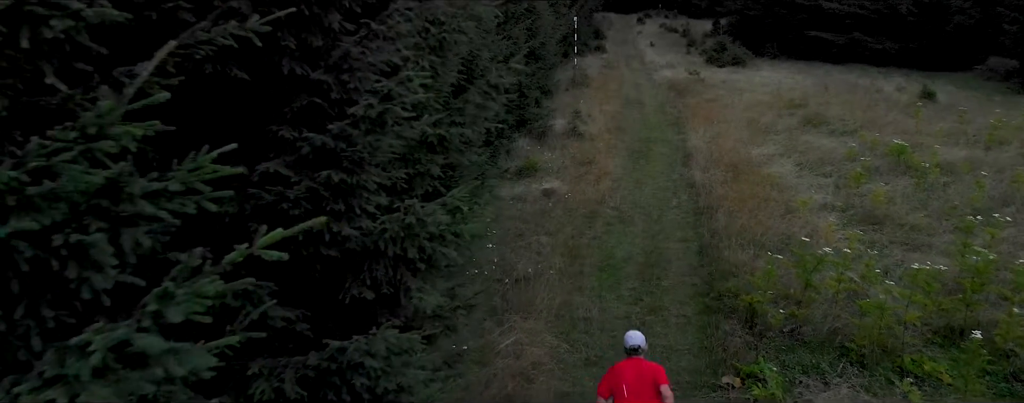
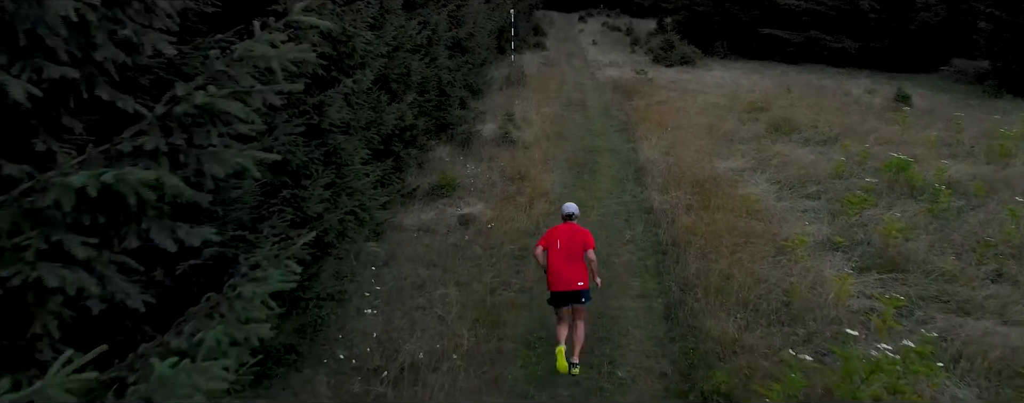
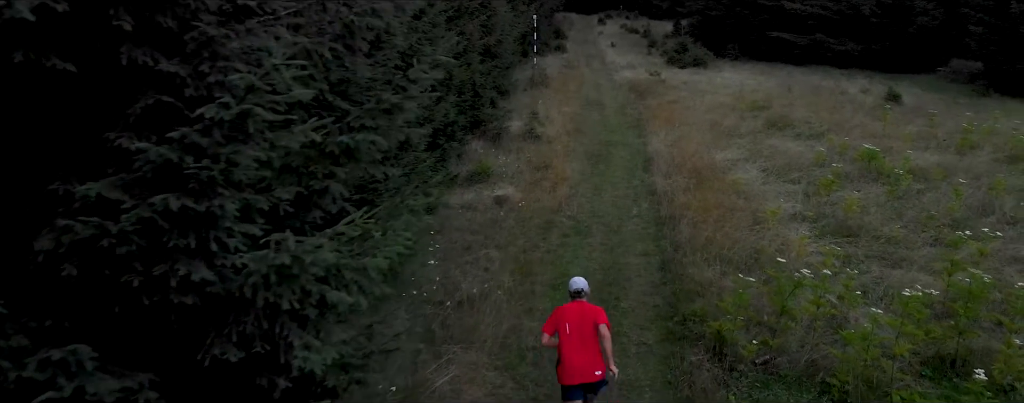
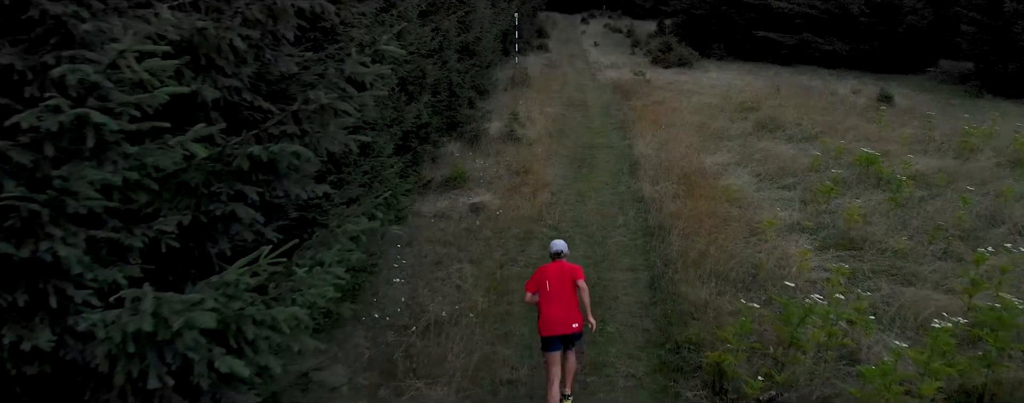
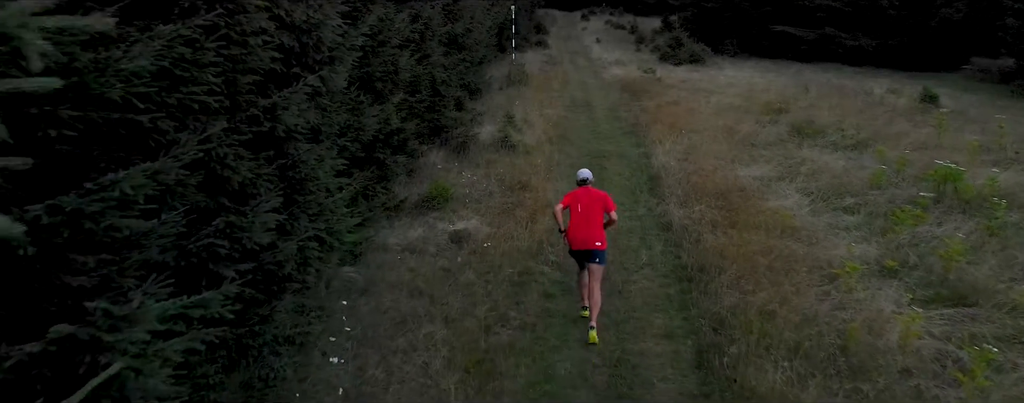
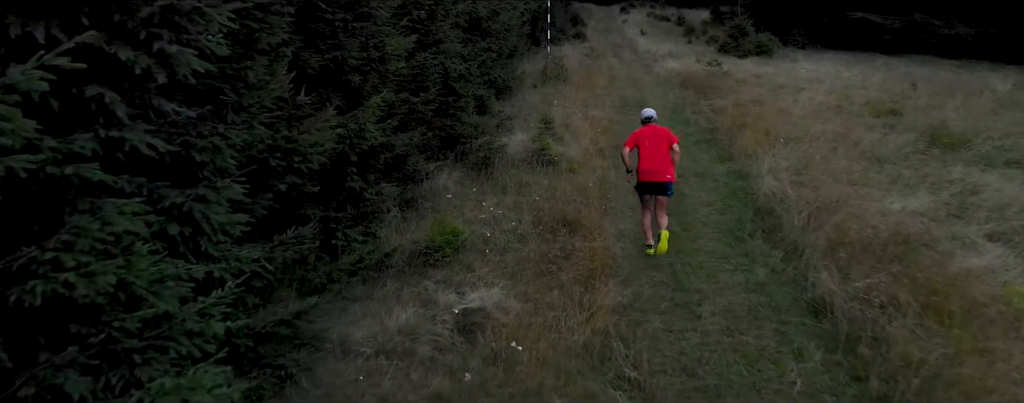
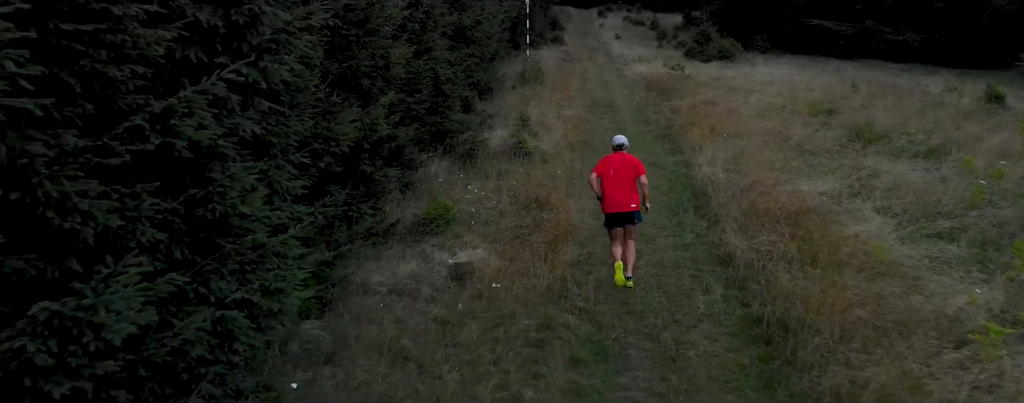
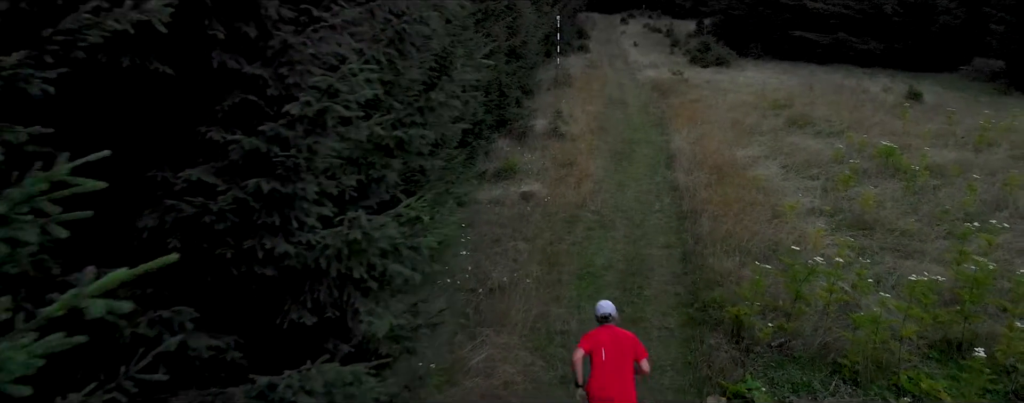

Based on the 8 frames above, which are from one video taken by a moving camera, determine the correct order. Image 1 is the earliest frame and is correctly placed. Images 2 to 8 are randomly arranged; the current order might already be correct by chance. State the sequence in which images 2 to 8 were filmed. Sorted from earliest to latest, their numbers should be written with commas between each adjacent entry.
8, 3, 4, 2, 5, 7, 6
